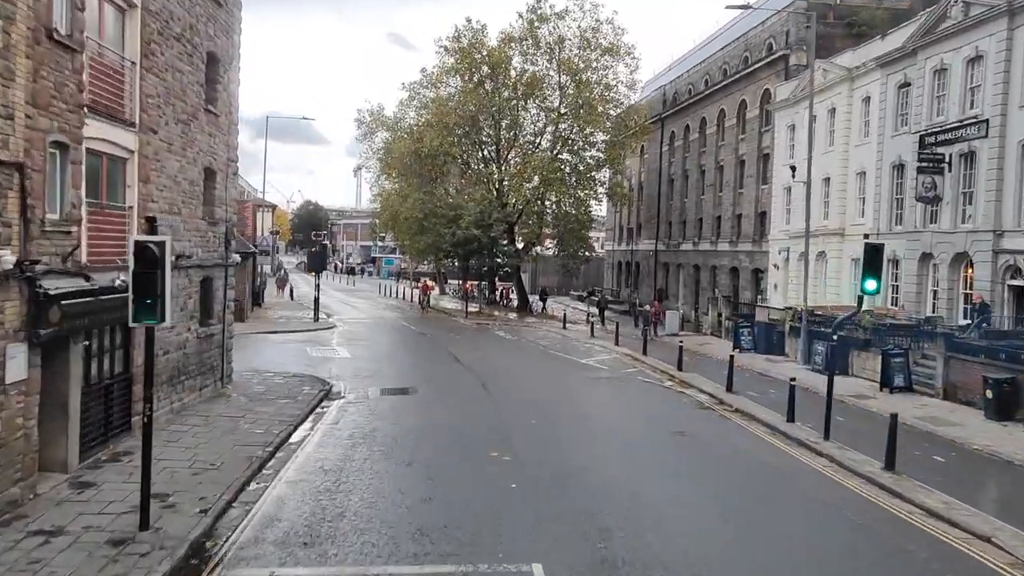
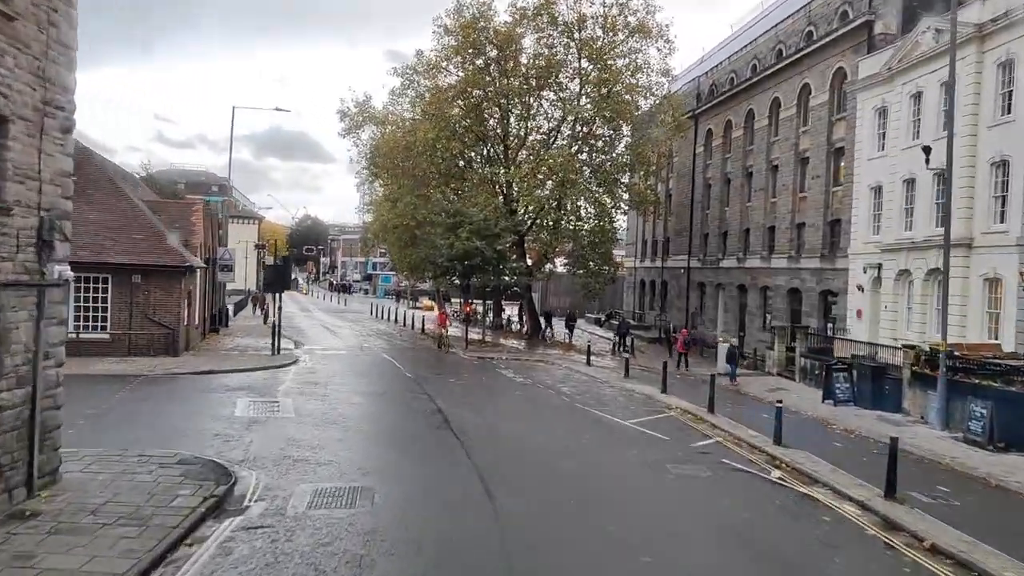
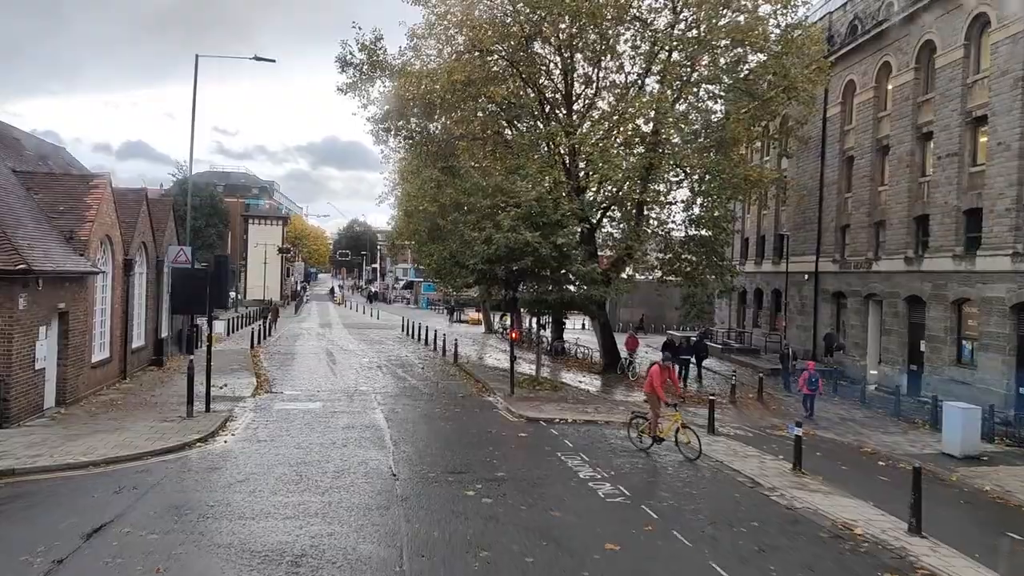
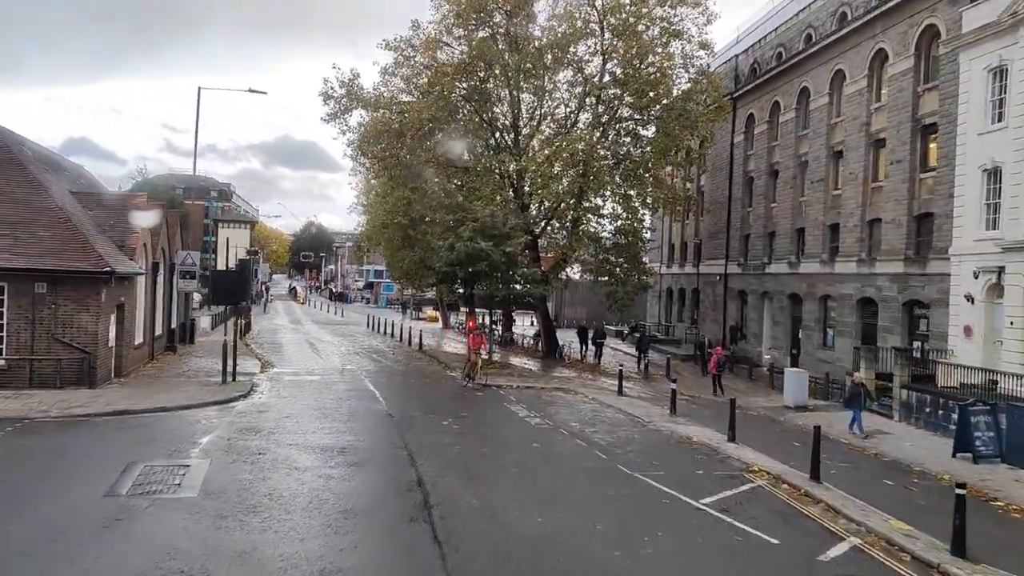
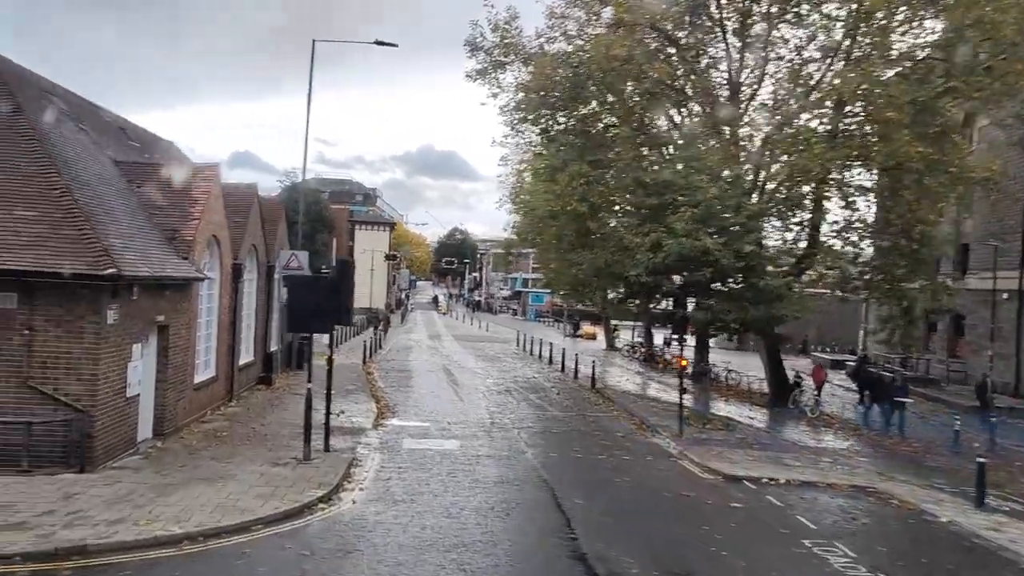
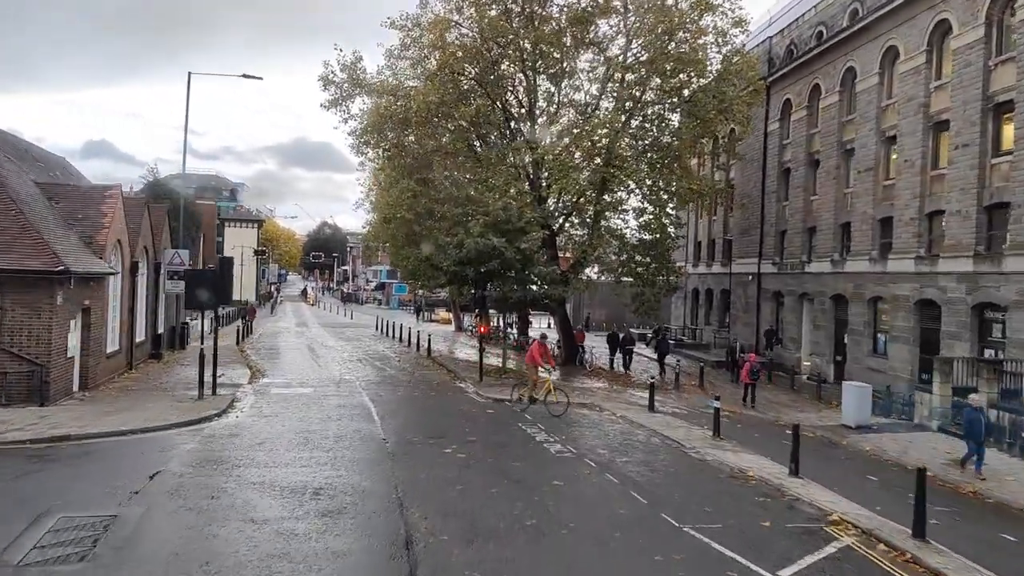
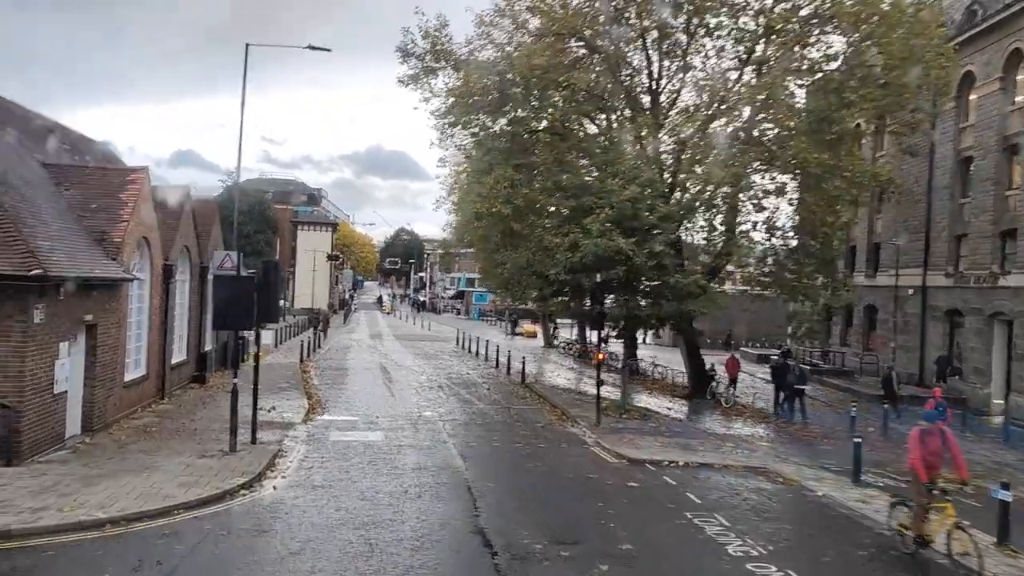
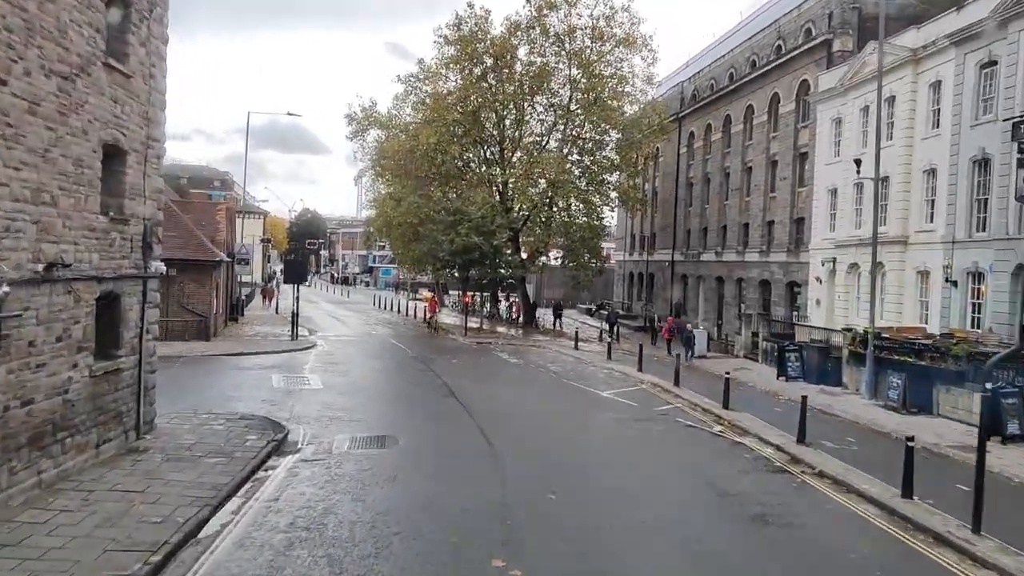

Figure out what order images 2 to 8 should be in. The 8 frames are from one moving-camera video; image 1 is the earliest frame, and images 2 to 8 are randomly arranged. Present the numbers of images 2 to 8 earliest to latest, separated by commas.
8, 2, 4, 6, 3, 7, 5
